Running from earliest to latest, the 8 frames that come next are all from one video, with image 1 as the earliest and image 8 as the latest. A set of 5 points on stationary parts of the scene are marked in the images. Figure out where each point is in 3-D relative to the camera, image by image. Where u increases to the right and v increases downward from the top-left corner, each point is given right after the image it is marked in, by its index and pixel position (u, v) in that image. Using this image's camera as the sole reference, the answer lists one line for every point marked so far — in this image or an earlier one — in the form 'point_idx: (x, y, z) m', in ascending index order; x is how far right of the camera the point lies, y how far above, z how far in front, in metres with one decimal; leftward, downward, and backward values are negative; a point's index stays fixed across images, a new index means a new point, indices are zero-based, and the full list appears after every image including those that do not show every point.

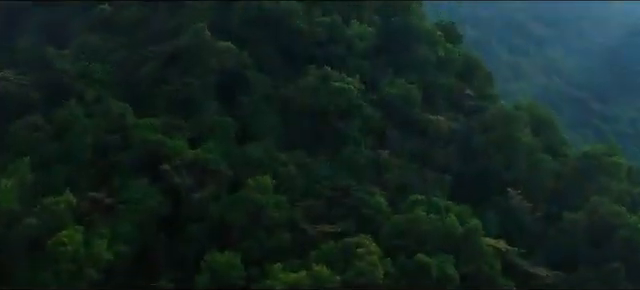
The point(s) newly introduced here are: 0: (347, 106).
0: (+0.4, +0.6, +18.1) m
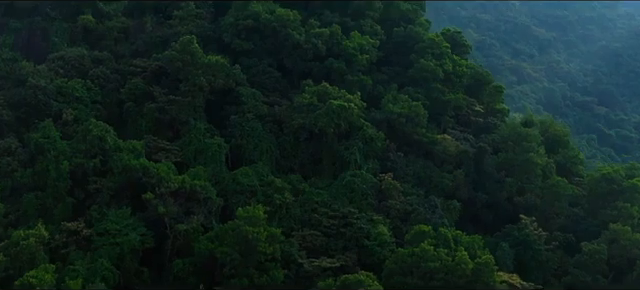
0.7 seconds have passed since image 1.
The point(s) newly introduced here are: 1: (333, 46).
0: (+0.4, +0.3, +16.8) m
1: (+0.2, +1.5, +18.8) m
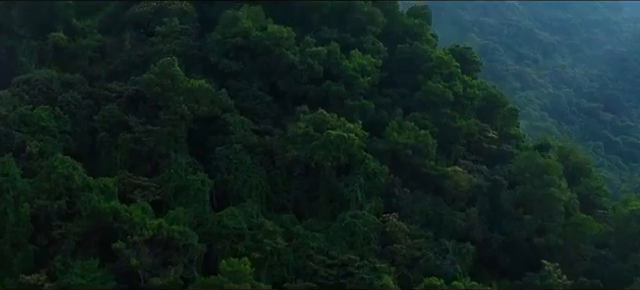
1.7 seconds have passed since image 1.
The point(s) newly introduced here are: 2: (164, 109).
0: (+0.3, -0.2, +14.9) m
1: (+0.2, +1.1, +17.0) m
2: (-1.9, +0.4, +15.2) m
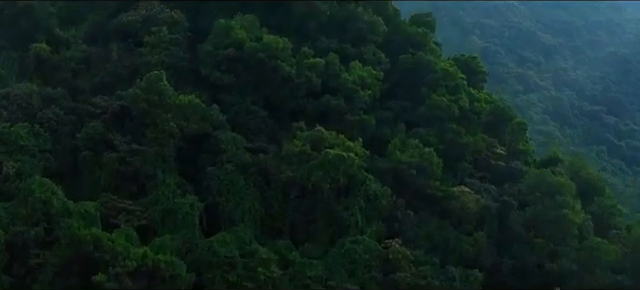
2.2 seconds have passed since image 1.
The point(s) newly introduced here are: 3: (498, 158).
0: (+0.3, -0.4, +13.9) m
1: (+0.2, +0.8, +16.0) m
2: (-1.9, +0.2, +14.3) m
3: (+2.4, -0.2, +16.6) m
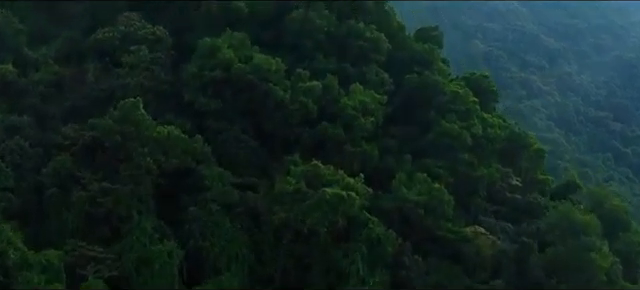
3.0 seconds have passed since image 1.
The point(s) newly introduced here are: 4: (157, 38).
0: (+0.2, -0.7, +12.3) m
1: (+0.1, +0.5, +14.4) m
2: (-2.0, -0.2, +12.6) m
3: (+2.3, -0.5, +15.0) m
4: (-2.0, +1.3, +15.6) m
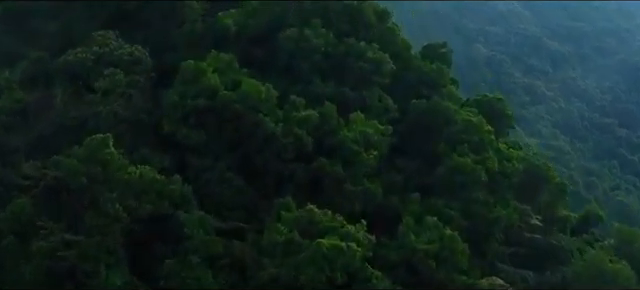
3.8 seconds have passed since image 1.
0: (+0.2, -1.1, +10.7) m
1: (+0.1, +0.1, +12.7) m
2: (-2.0, -0.5, +11.0) m
3: (+2.3, -0.9, +13.4) m
4: (-2.1, +0.9, +13.9) m
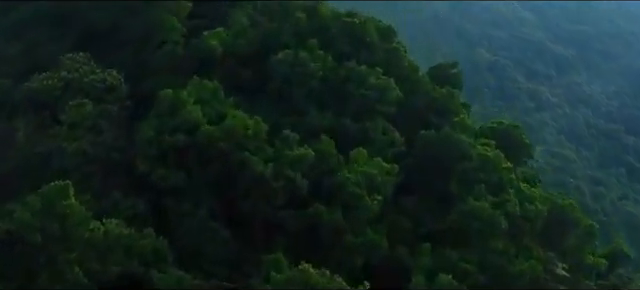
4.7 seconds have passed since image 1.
0: (+0.2, -1.5, +9.1) m
1: (0.0, -0.3, +11.1) m
2: (-2.0, -0.9, +9.4) m
3: (+2.2, -1.3, +11.8) m
4: (-2.1, +0.6, +12.3) m
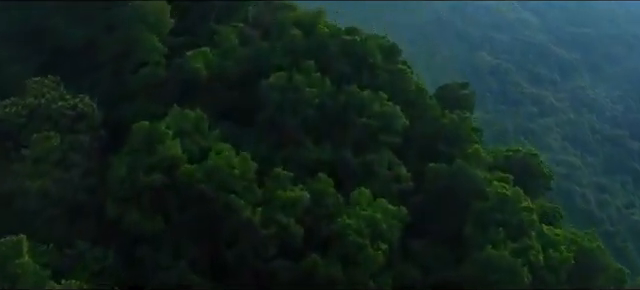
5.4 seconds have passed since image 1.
0: (+0.2, -1.8, +7.7) m
1: (0.0, -0.6, +9.7) m
2: (-2.0, -1.2, +8.0) m
3: (+2.2, -1.6, +10.4) m
4: (-2.1, +0.2, +10.9) m
